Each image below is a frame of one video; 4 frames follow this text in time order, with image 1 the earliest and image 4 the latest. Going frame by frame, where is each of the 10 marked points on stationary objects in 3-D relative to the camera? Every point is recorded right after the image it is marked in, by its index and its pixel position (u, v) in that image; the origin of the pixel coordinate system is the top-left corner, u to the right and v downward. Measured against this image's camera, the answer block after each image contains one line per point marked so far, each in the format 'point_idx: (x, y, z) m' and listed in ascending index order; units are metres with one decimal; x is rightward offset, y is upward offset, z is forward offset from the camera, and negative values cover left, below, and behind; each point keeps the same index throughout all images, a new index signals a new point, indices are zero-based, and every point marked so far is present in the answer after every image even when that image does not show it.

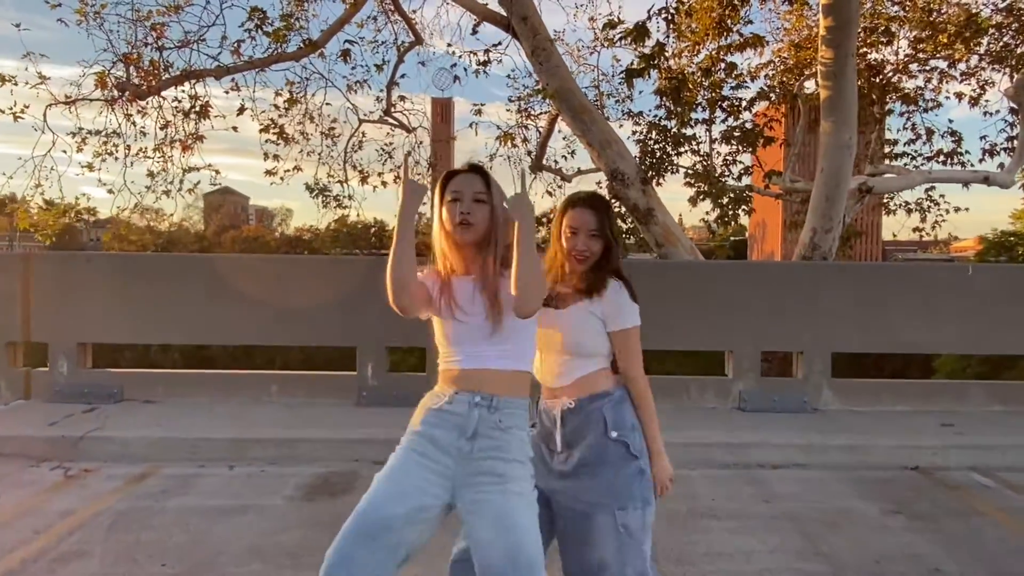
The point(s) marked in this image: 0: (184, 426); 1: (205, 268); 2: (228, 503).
0: (-2.5, -1.1, +5.9) m
1: (-2.8, +0.2, +6.9) m
2: (-1.7, -1.3, +4.7) m
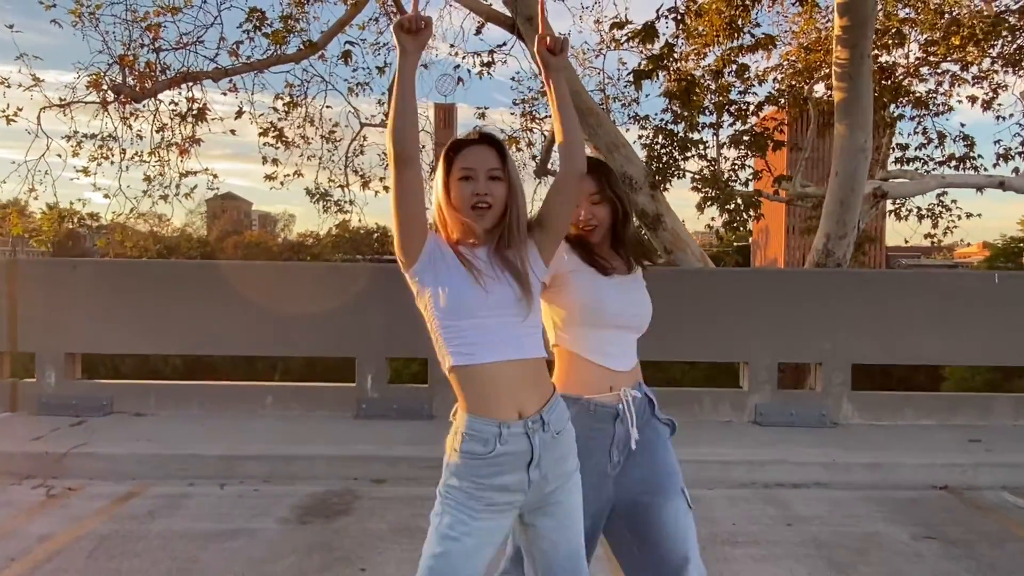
0: (-2.5, -1.1, +5.7) m
1: (-2.7, +0.1, +6.7) m
2: (-1.7, -1.4, +4.4) m
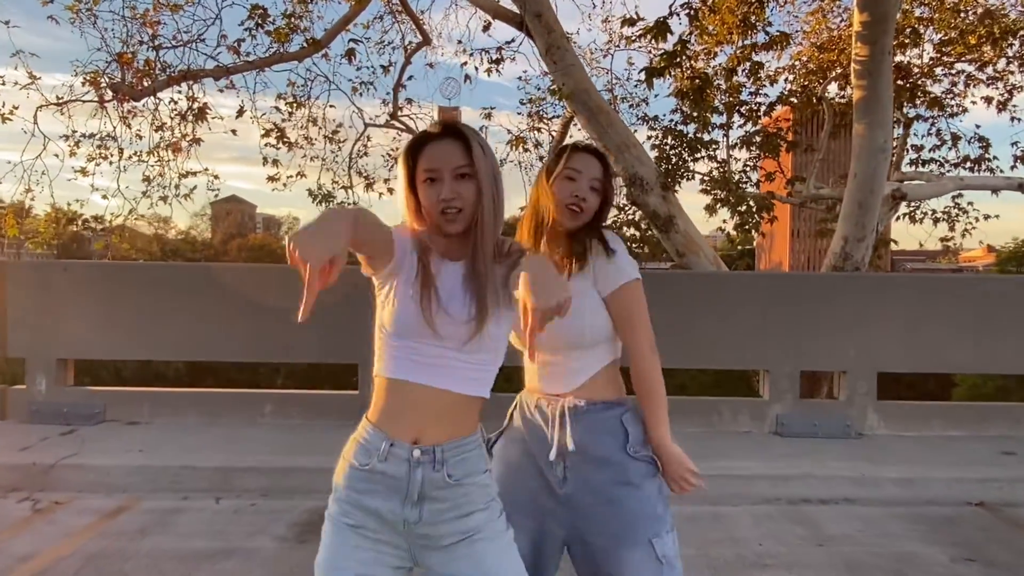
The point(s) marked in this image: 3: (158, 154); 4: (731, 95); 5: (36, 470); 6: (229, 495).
0: (-2.4, -1.2, +5.4) m
1: (-2.6, +0.1, +6.4) m
2: (-1.6, -1.4, +4.2) m
3: (-4.6, +1.8, +9.9) m
4: (+3.3, +2.9, +11.5) m
5: (-3.2, -1.2, +5.1) m
6: (-1.8, -1.3, +5.0) m
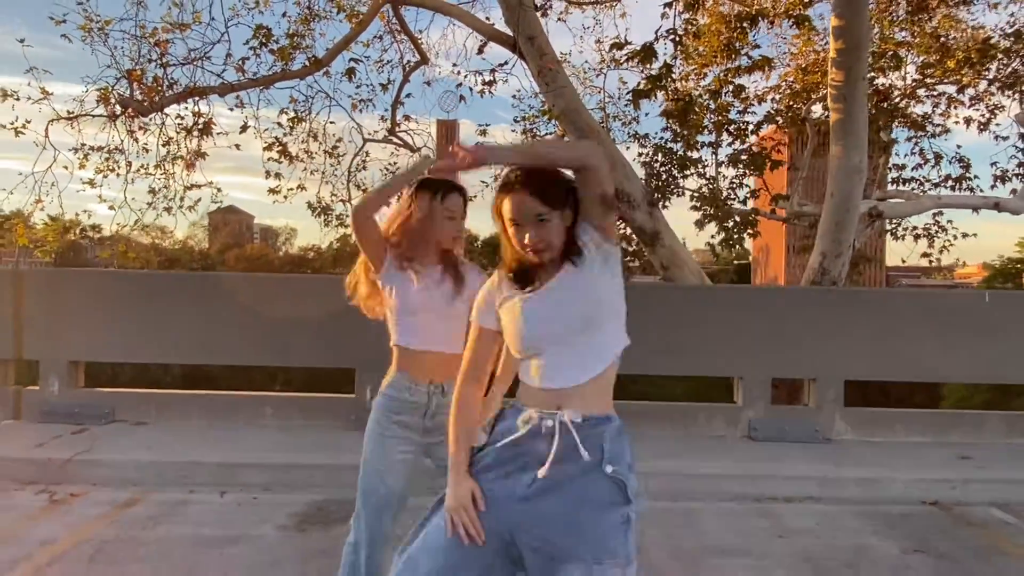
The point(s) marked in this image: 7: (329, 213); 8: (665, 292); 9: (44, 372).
0: (-2.5, -1.2, +5.7) m
1: (-2.7, 0.0, +6.8) m
2: (-1.7, -1.4, +4.5) m
3: (-4.7, +1.6, +10.3) m
4: (+3.2, +2.7, +12.0) m
5: (-3.3, -1.2, +5.4) m
6: (-1.9, -1.4, +5.3) m
7: (-2.5, +1.0, +10.5) m
8: (+1.4, 0.0, +6.7) m
9: (-4.1, -0.7, +6.7) m
